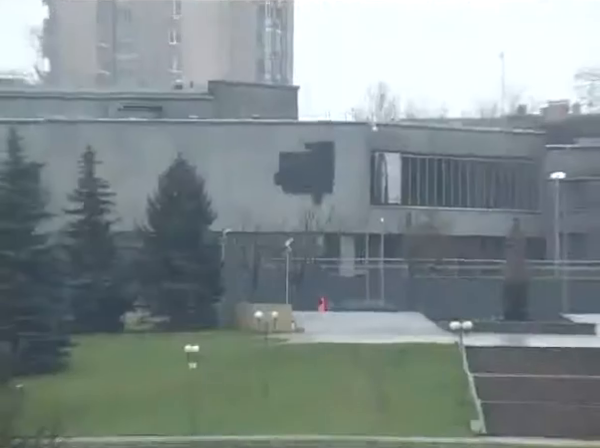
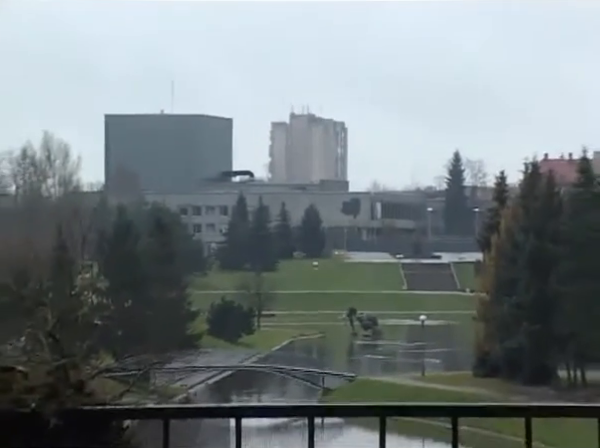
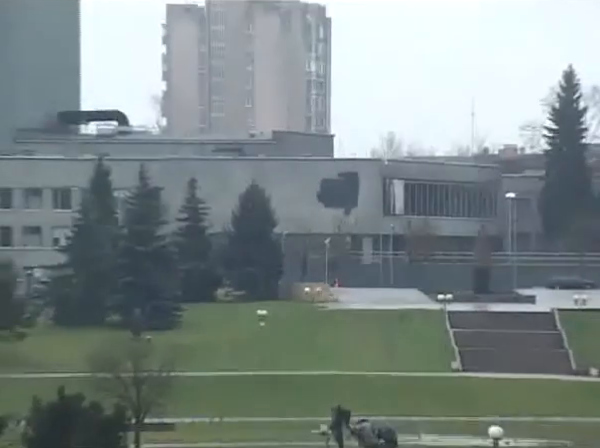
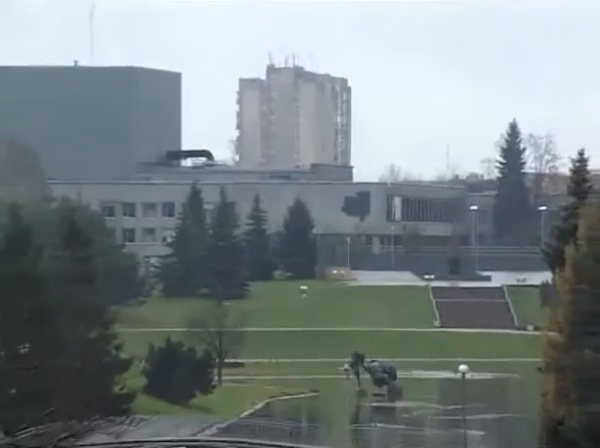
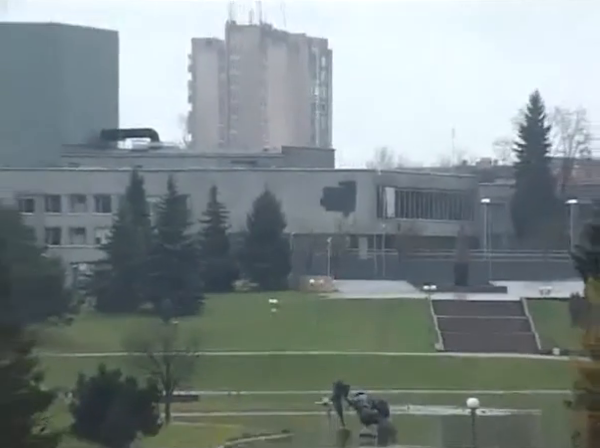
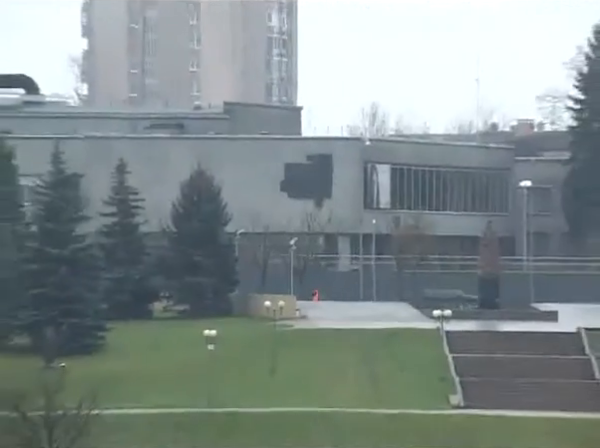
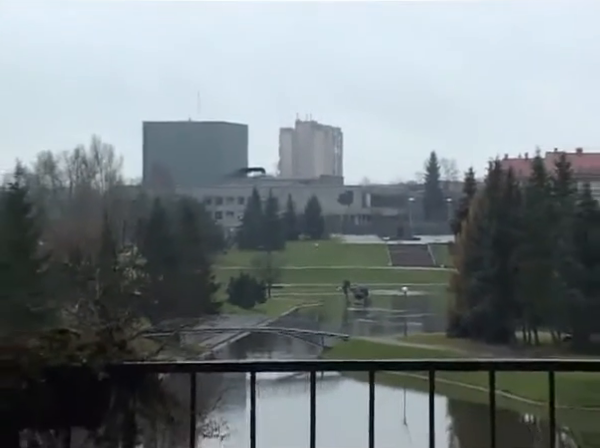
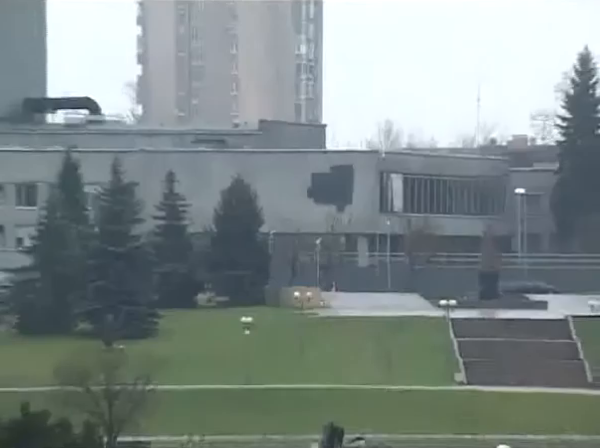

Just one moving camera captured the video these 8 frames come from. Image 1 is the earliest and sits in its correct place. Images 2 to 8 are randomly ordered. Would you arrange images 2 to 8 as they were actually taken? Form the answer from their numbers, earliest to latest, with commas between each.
6, 8, 3, 5, 4, 2, 7
